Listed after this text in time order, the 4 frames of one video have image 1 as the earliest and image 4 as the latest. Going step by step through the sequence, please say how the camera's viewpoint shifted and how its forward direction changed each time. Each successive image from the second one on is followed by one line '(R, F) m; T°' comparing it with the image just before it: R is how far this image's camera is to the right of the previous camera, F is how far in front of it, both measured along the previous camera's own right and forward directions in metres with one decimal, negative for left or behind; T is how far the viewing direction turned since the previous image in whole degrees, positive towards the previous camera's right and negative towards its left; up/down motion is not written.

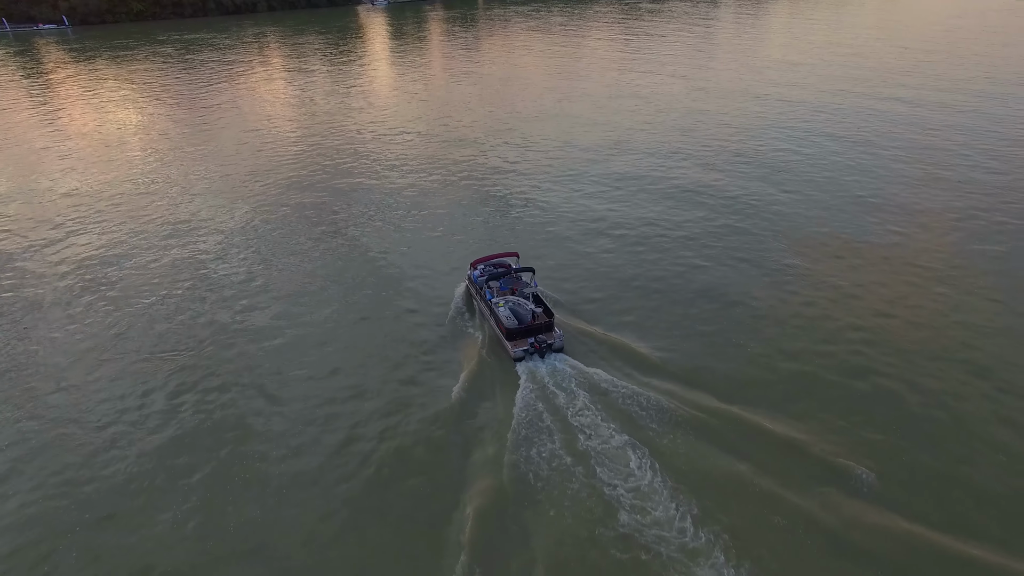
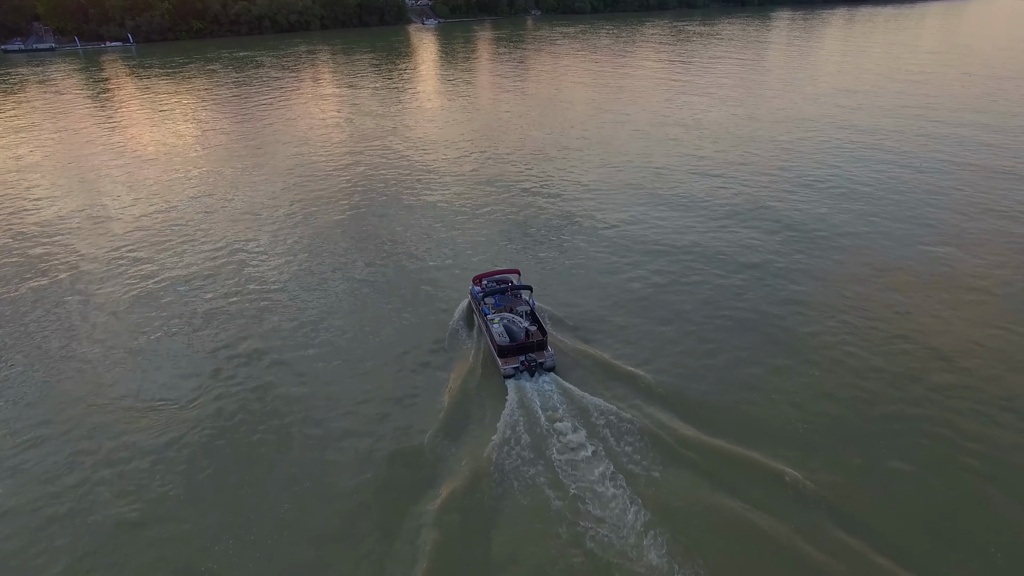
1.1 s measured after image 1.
(+0.2, +0.9) m; -3°
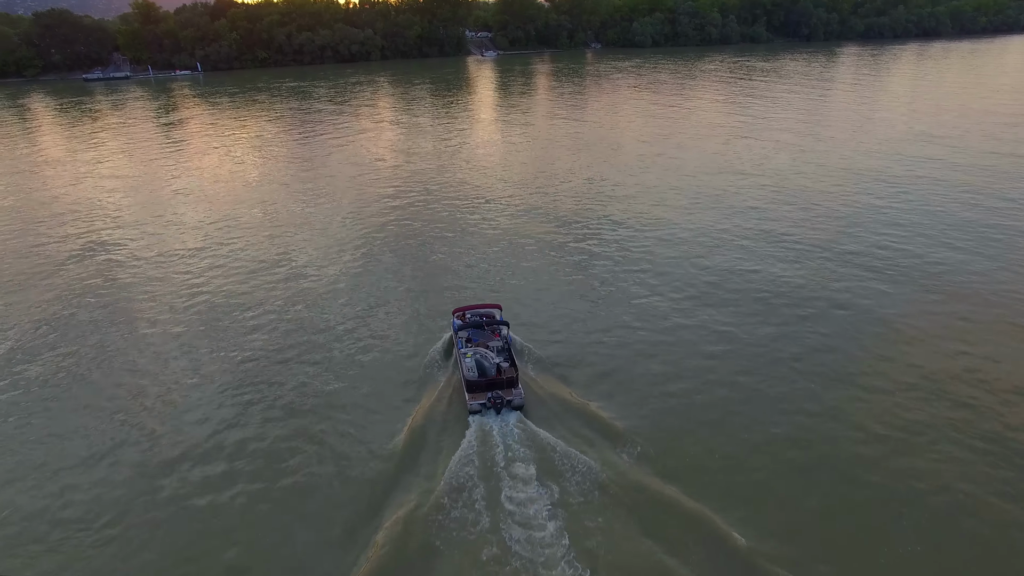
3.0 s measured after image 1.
(+0.5, +2.4) m; -4°
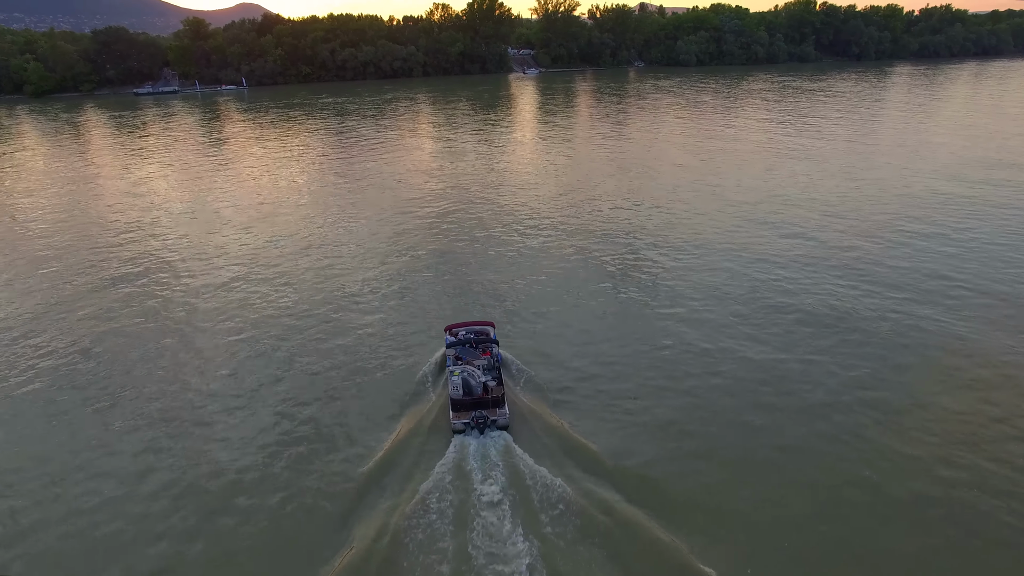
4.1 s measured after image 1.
(+0.7, +2.2) m; -3°
